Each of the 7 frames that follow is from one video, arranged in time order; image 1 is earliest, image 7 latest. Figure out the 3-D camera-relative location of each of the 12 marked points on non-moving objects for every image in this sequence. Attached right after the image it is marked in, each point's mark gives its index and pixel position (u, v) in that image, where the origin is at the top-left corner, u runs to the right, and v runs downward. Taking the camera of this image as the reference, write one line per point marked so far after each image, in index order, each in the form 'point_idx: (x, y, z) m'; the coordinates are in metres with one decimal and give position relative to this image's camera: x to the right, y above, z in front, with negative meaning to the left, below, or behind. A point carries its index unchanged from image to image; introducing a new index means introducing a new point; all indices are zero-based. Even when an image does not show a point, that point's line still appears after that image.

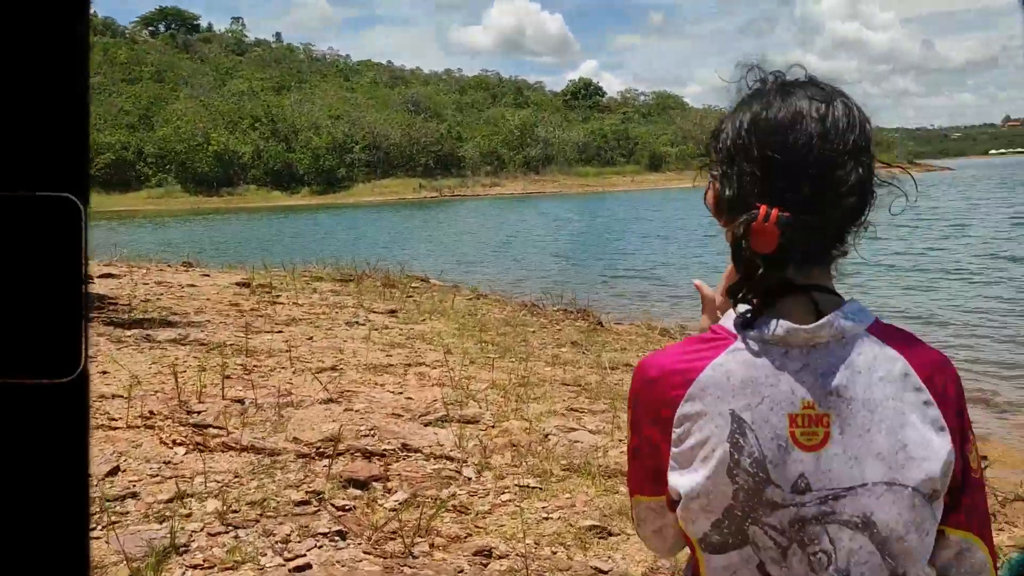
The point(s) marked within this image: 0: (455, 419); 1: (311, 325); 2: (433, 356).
0: (-0.4, -1.0, +6.4) m
1: (-2.3, -0.4, +10.3) m
2: (-0.8, -0.7, +9.1) m
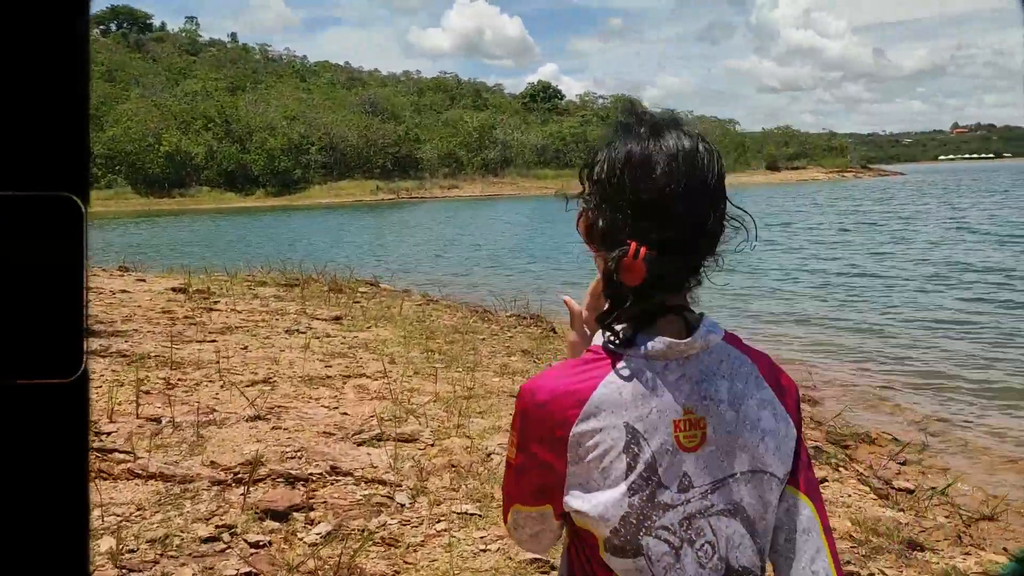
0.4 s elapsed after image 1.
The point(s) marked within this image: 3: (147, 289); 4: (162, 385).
0: (-0.8, -1.0, +6.0) m
1: (-2.9, -0.5, +9.7) m
2: (-1.3, -0.8, +8.7) m
3: (-5.1, 0.0, +12.4) m
4: (-2.7, -0.8, +6.9) m
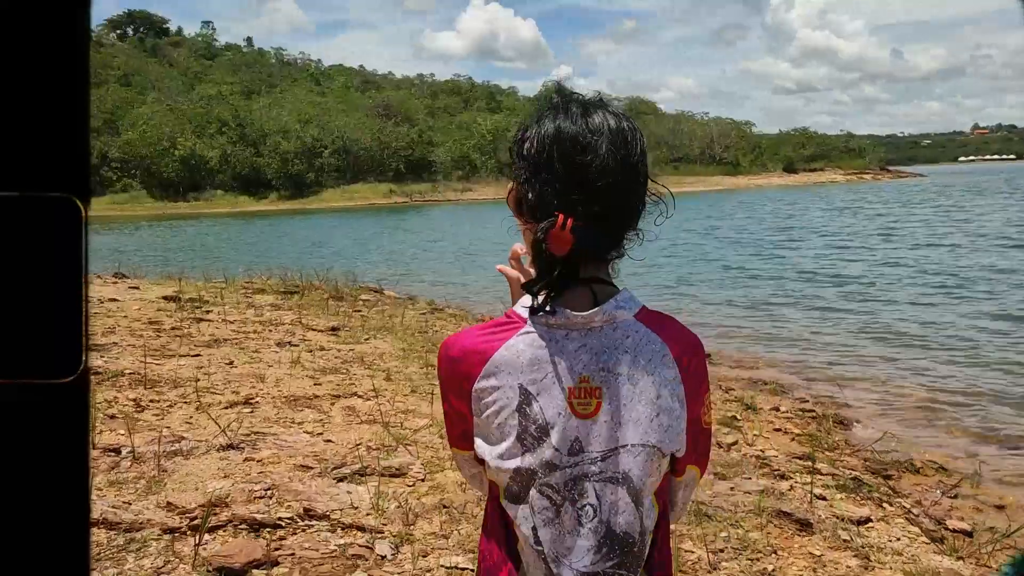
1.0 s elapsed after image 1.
0: (-0.8, -1.1, +5.3) m
1: (-2.8, -0.6, +9.1) m
2: (-1.3, -0.9, +8.0) m
3: (-5.0, -0.1, +11.8) m
4: (-2.7, -0.9, +6.3) m
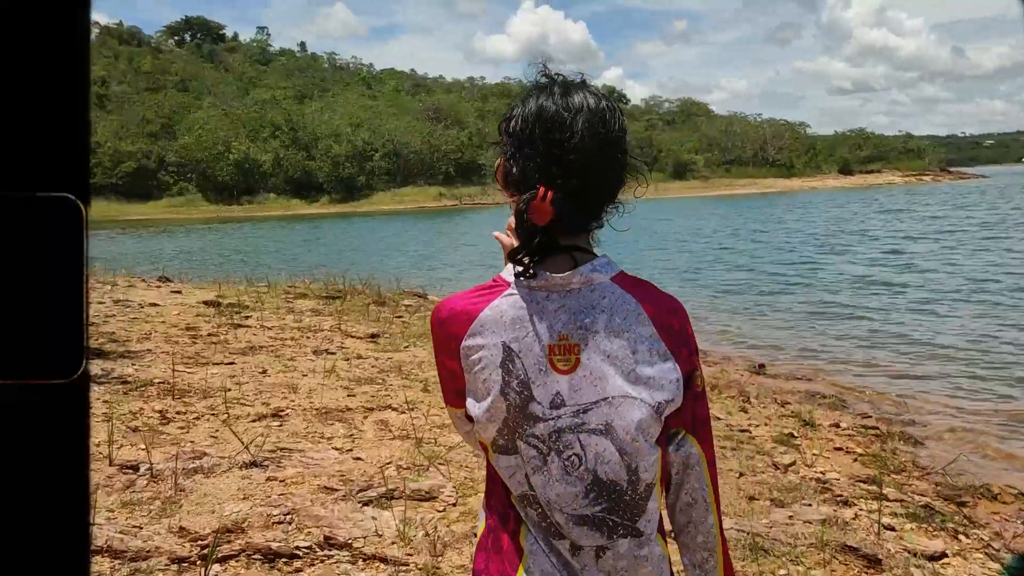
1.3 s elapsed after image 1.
0: (-0.6, -1.1, +4.9) m
1: (-2.4, -0.7, +8.8) m
2: (-0.9, -0.9, +7.7) m
3: (-4.4, -0.2, +11.7) m
4: (-2.4, -0.9, +6.1) m
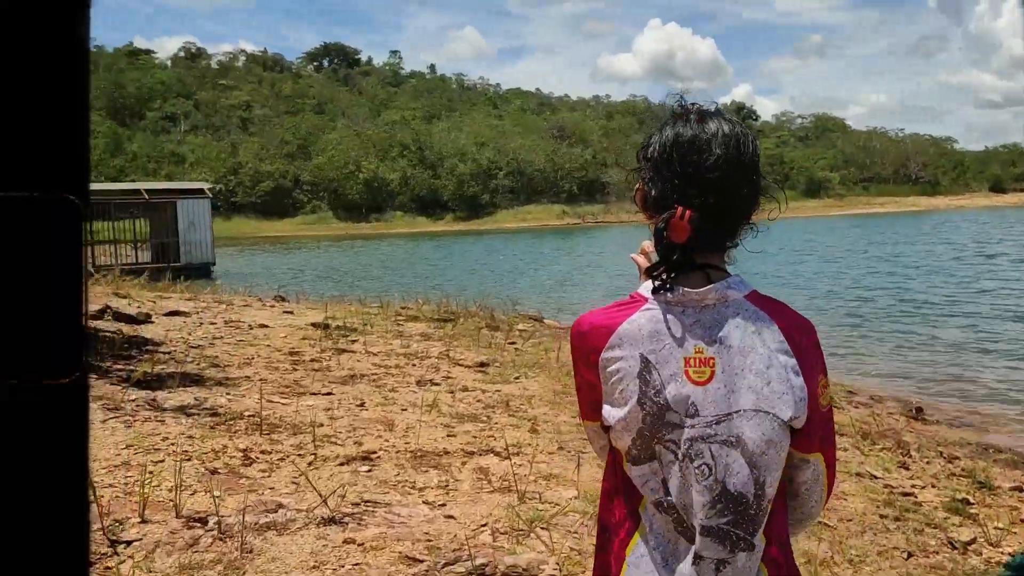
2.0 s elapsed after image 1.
0: (-0.1, -1.3, +4.2) m
1: (-1.3, -0.9, +8.3) m
2: (0.0, -1.2, +6.9) m
3: (-2.9, -0.5, +11.5) m
4: (-1.7, -1.1, +5.6) m
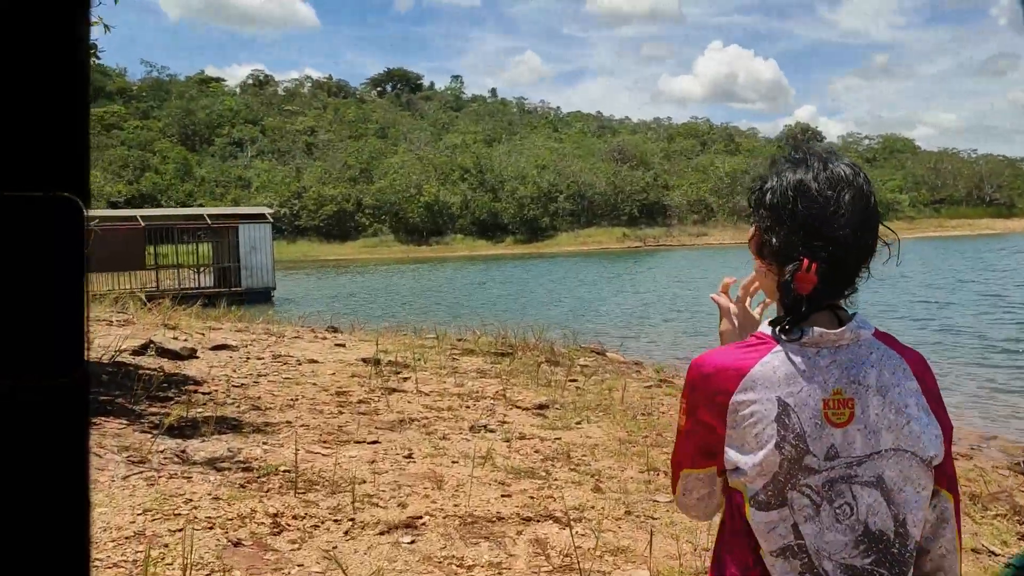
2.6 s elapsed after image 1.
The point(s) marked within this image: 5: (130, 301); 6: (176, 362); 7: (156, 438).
0: (+0.2, -1.6, +3.5) m
1: (-0.8, -1.2, +7.7) m
2: (+0.4, -1.5, +6.2) m
3: (-2.2, -0.9, +10.9) m
4: (-1.4, -1.3, +5.0) m
5: (-7.4, -0.3, +17.4) m
6: (-3.6, -0.8, +9.4) m
7: (-2.6, -1.1, +6.5) m
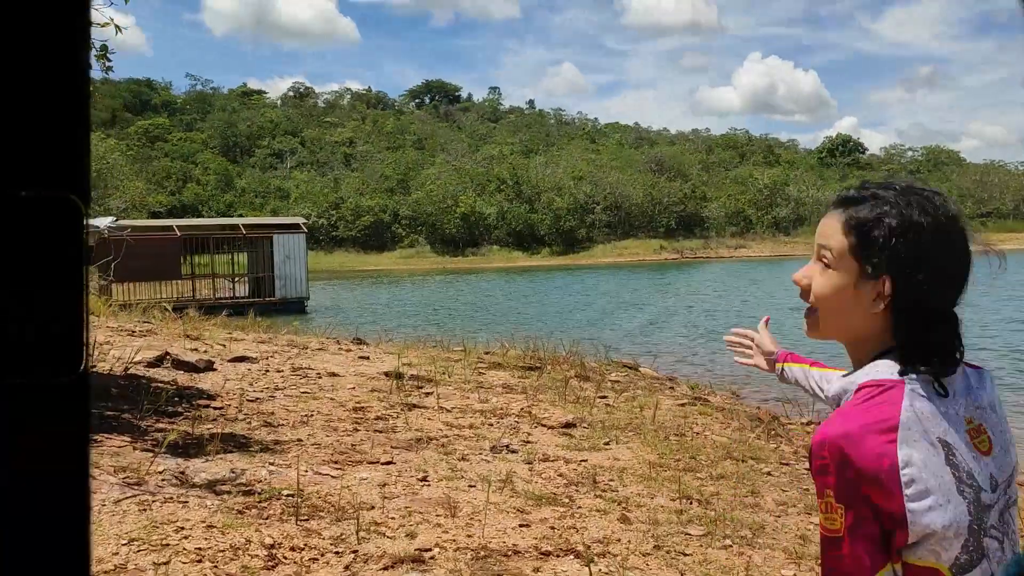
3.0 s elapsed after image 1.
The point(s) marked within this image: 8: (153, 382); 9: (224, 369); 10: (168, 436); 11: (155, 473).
0: (+0.2, -1.6, +3.0) m
1: (-0.6, -1.3, +7.2) m
2: (+0.5, -1.5, +5.8) m
3: (-1.8, -1.0, +10.6) m
4: (-1.3, -1.4, +4.6) m
5: (-6.8, -0.4, +17.3) m
6: (-3.3, -0.9, +9.1) m
7: (-2.5, -1.2, +6.2) m
8: (-3.4, -0.9, +8.5) m
9: (-3.2, -0.9, +9.8) m
10: (-2.6, -1.1, +6.8) m
11: (-2.3, -1.2, +5.8) m
